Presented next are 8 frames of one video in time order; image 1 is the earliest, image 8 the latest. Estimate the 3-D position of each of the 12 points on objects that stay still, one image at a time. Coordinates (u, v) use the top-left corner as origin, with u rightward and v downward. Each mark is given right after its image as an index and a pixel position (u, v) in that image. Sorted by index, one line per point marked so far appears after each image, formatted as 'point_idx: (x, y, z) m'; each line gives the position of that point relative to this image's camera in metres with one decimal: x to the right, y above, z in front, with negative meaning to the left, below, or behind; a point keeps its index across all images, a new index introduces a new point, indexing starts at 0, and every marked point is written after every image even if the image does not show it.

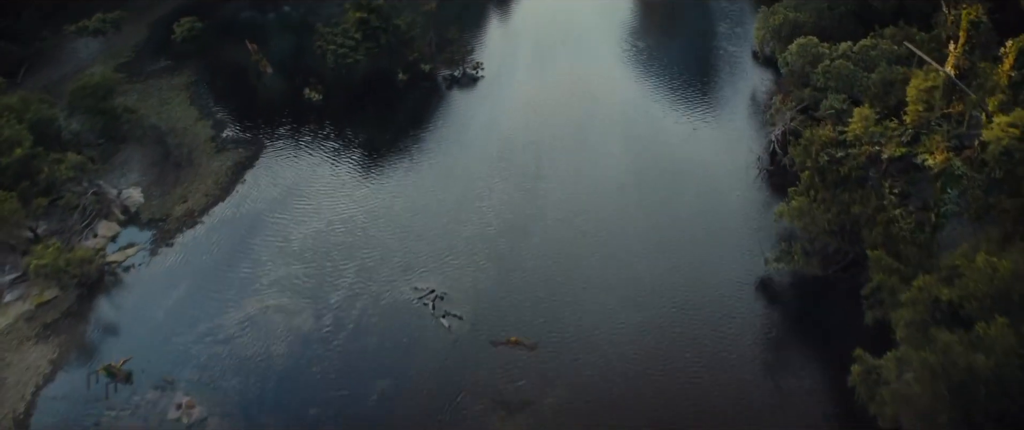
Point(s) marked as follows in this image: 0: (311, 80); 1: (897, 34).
0: (-3.4, +2.3, +16.7) m
1: (+5.5, +2.6, +14.2) m
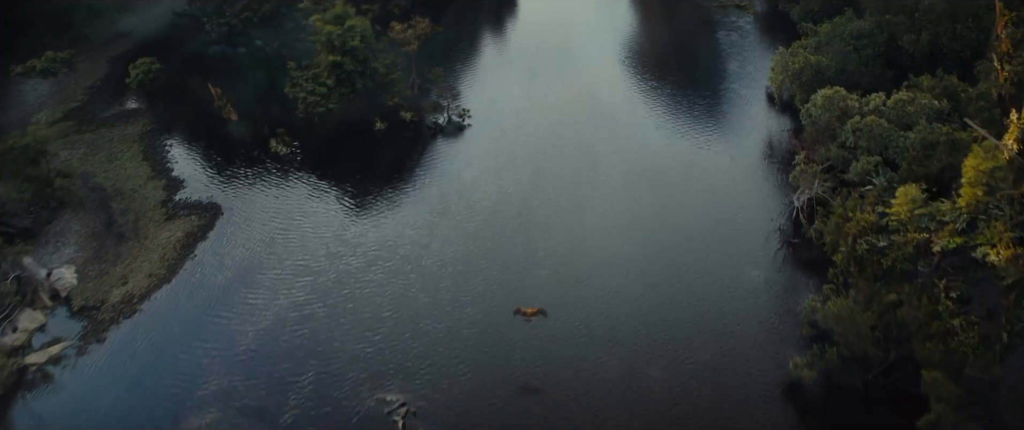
0: (-3.5, +1.3, +15.0) m
1: (+5.4, +1.6, +12.5) m
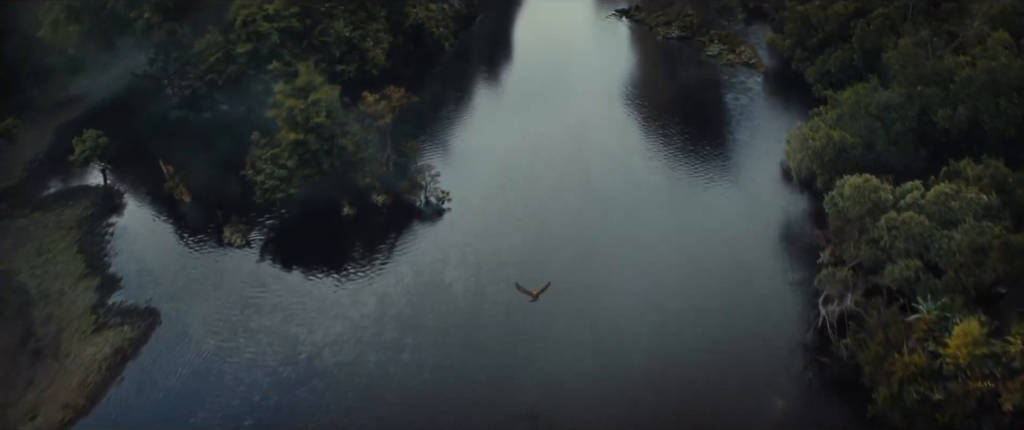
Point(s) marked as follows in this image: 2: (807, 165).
0: (-3.7, 0.0, +13.4) m
1: (+5.2, +0.4, +10.9) m
2: (+3.9, +0.7, +13.2) m
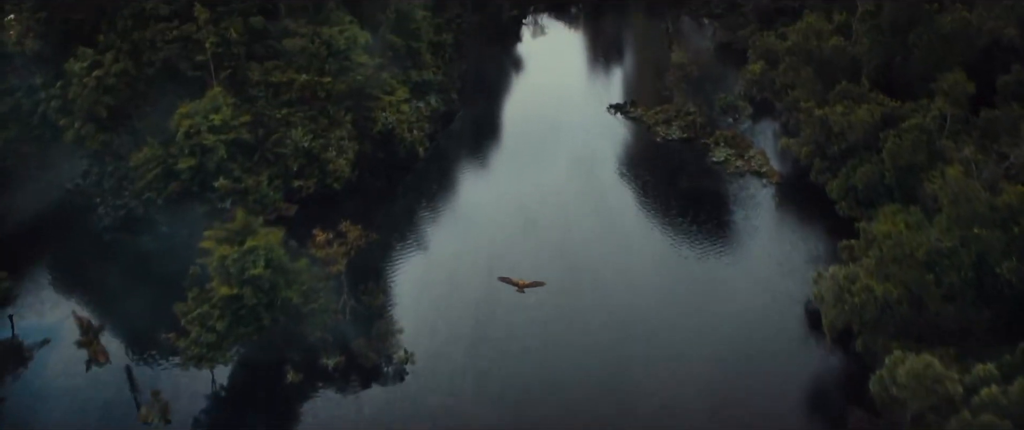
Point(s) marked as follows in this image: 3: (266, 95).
0: (-4.0, -1.9, +11.1) m
1: (+4.9, -1.3, +8.7) m
2: (+3.7, -1.2, +11.0) m
3: (-3.8, +1.9, +15.4) m
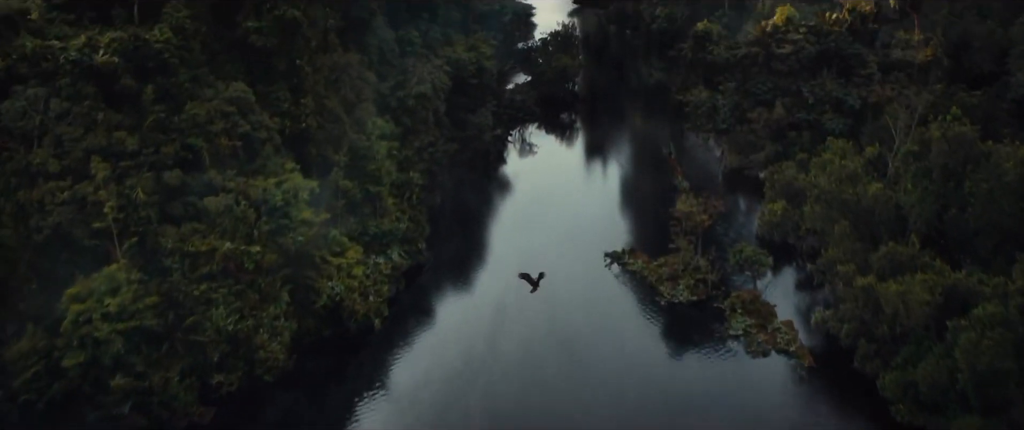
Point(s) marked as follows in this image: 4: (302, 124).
0: (-4.3, -4.1, +7.9) m
1: (+4.6, -3.2, +5.6) m
2: (+3.3, -3.3, +7.9) m
3: (-4.1, -0.7, +12.4) m
4: (-3.1, +1.3, +14.5) m
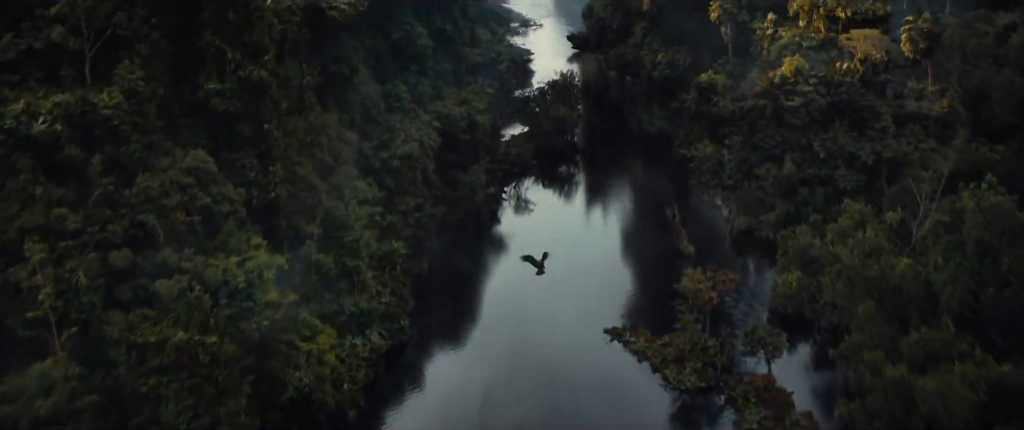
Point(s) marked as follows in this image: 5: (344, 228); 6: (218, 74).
0: (-4.5, -4.8, +6.4) m
1: (+4.5, -3.9, +4.1) m
2: (+3.2, -4.1, +6.4) m
3: (-4.3, -1.6, +11.1) m
4: (-3.2, +0.3, +13.2) m
5: (-2.5, -0.2, +14.4) m
6: (-3.7, +1.8, +12.6) m
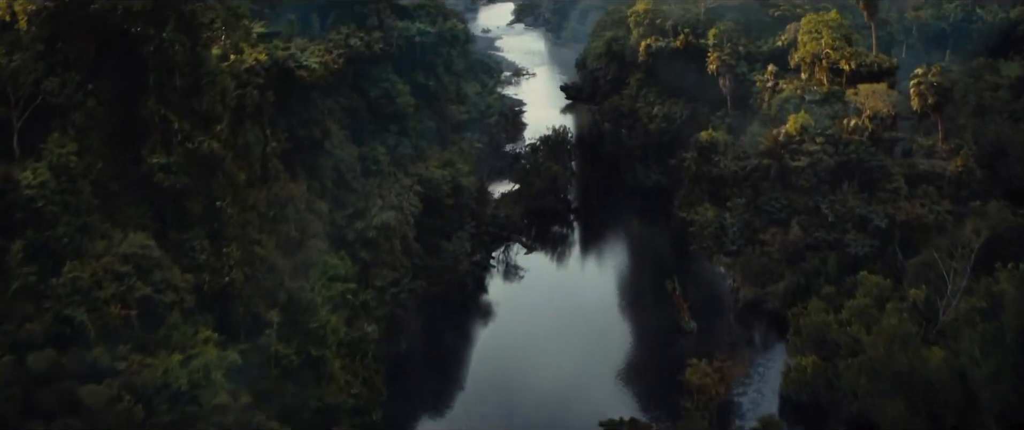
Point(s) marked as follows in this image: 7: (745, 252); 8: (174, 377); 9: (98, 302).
0: (-4.6, -5.6, +4.7) m
1: (+4.3, -4.5, +2.5) m
2: (+3.0, -4.8, +4.8) m
3: (-4.5, -2.6, +9.5) m
4: (-3.4, -0.8, +11.7) m
5: (-2.7, -1.3, +12.9) m
6: (-3.9, +0.8, +11.2) m
7: (+4.7, -0.8, +19.8) m
8: (-3.5, -1.7, +10.3) m
9: (-4.3, -0.9, +10.3) m
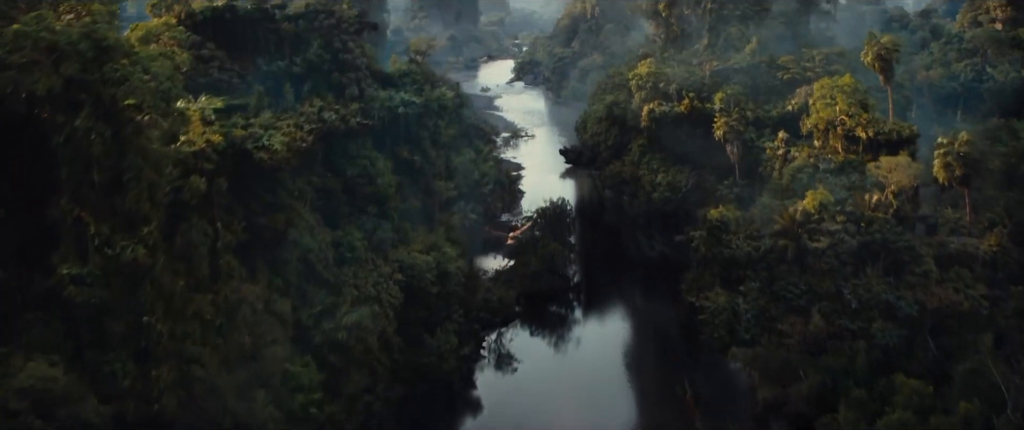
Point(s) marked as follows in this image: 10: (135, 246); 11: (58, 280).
0: (-4.8, -6.4, +2.6) m
1: (+4.1, -5.1, +0.4) m
2: (+2.9, -5.6, +2.7) m
3: (-4.6, -3.6, +7.5) m
4: (-3.6, -1.9, +9.9) m
5: (-2.8, -2.5, +11.0) m
6: (-4.1, -0.4, +9.4) m
7: (+4.5, -2.4, +17.8) m
8: (-3.7, -2.8, +8.4) m
9: (-4.5, -2.0, +8.4) m
10: (-3.6, -0.3, +9.6) m
11: (-4.2, -0.6, +9.3) m
